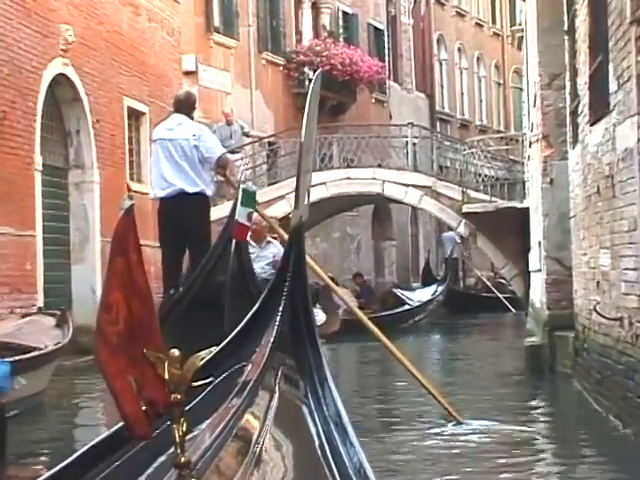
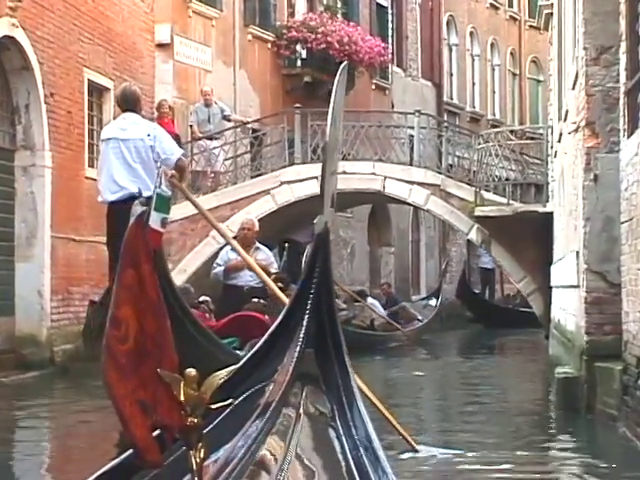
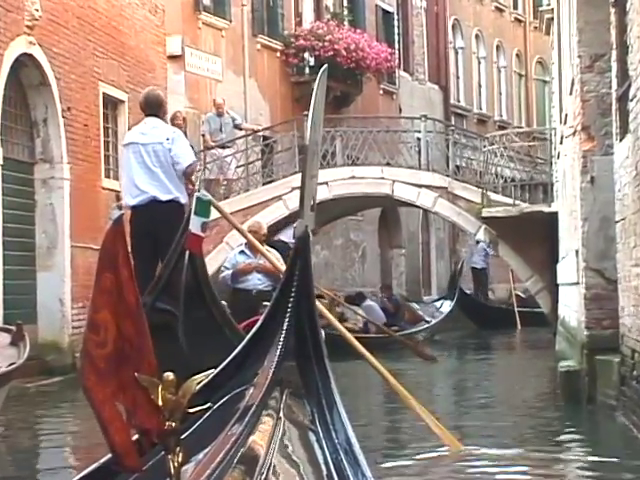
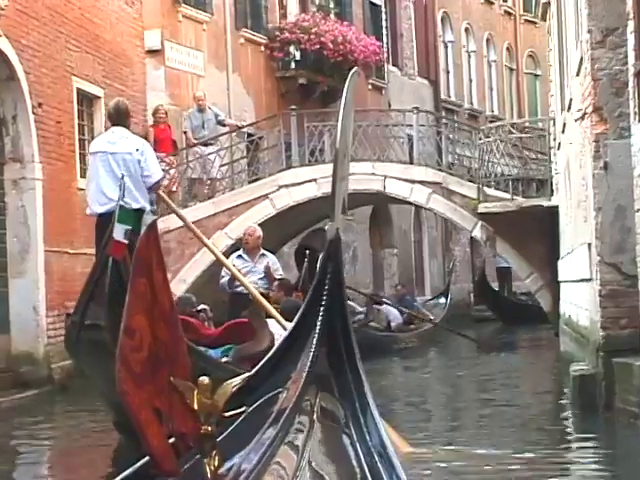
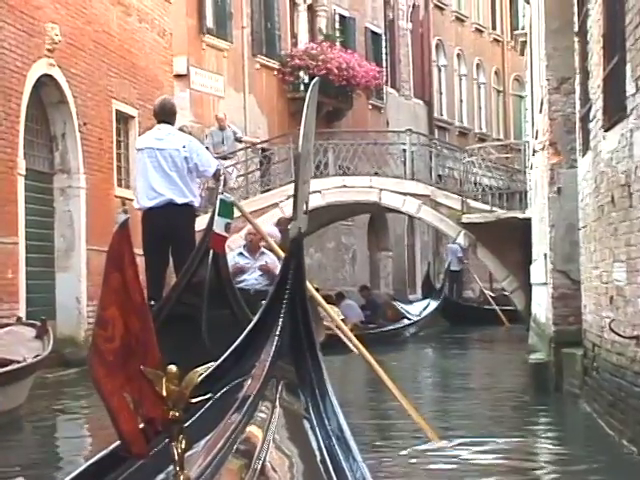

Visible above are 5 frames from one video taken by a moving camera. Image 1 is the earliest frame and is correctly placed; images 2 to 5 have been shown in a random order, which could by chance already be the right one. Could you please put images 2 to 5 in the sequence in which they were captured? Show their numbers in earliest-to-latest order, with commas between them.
5, 3, 2, 4
